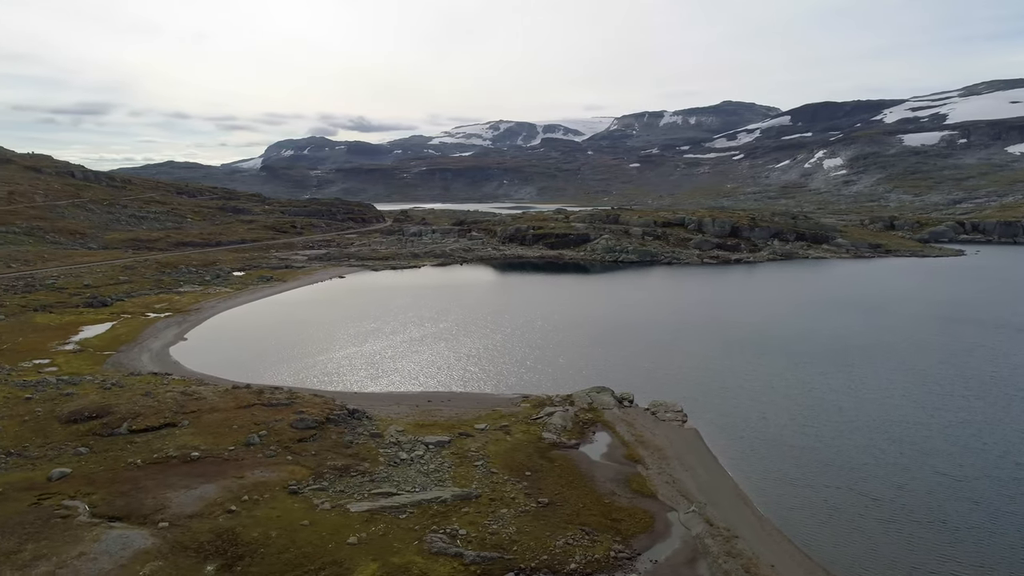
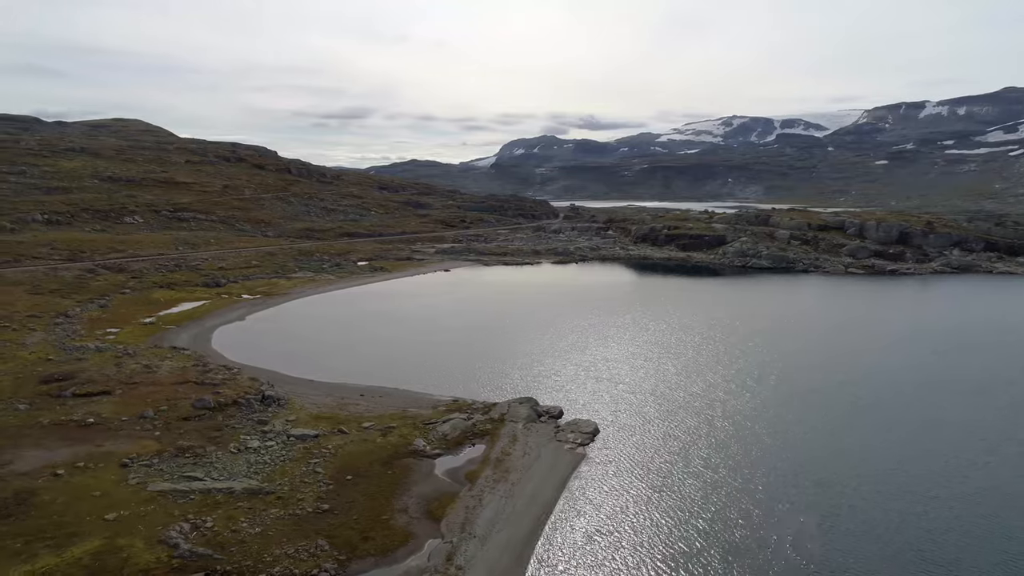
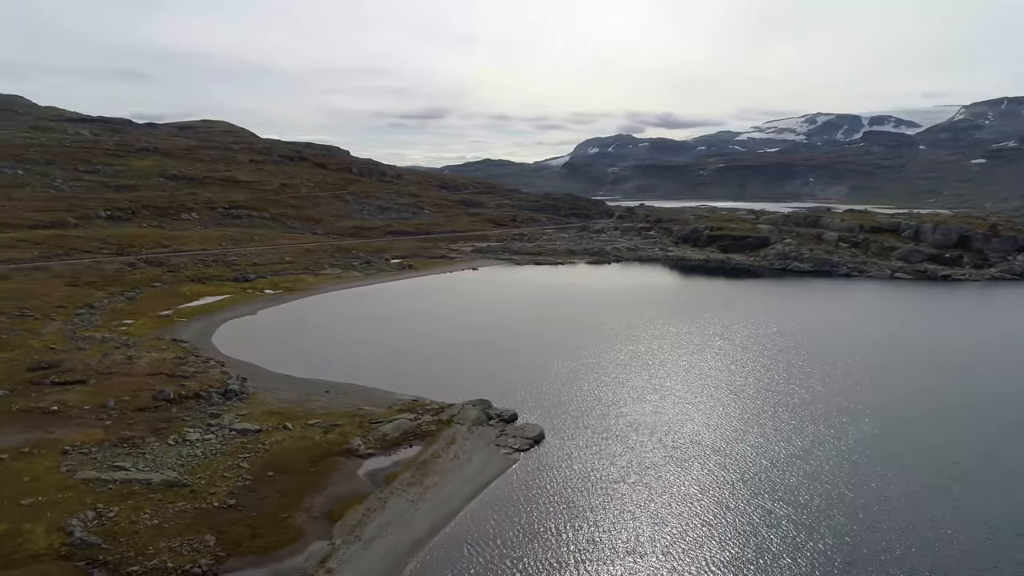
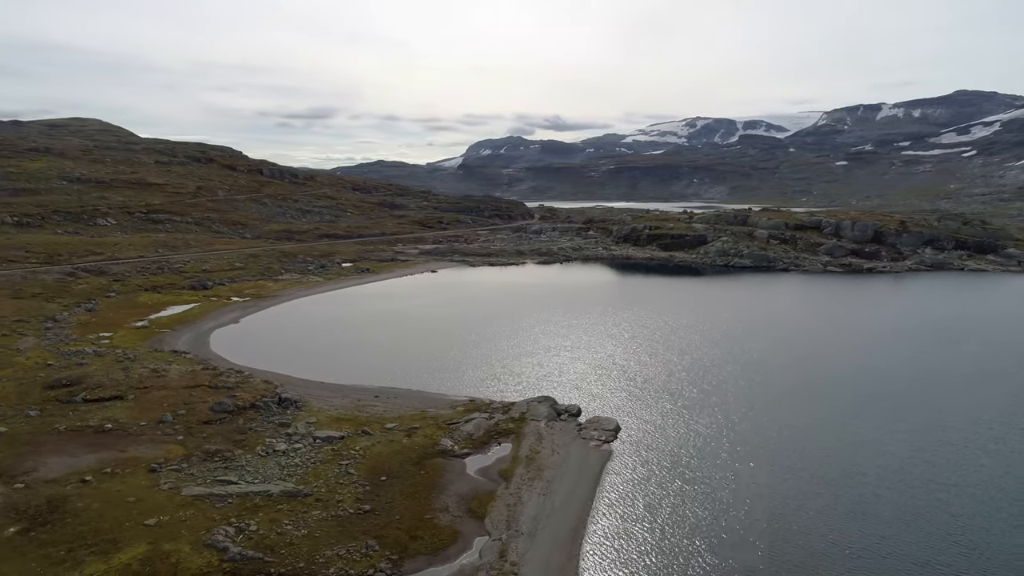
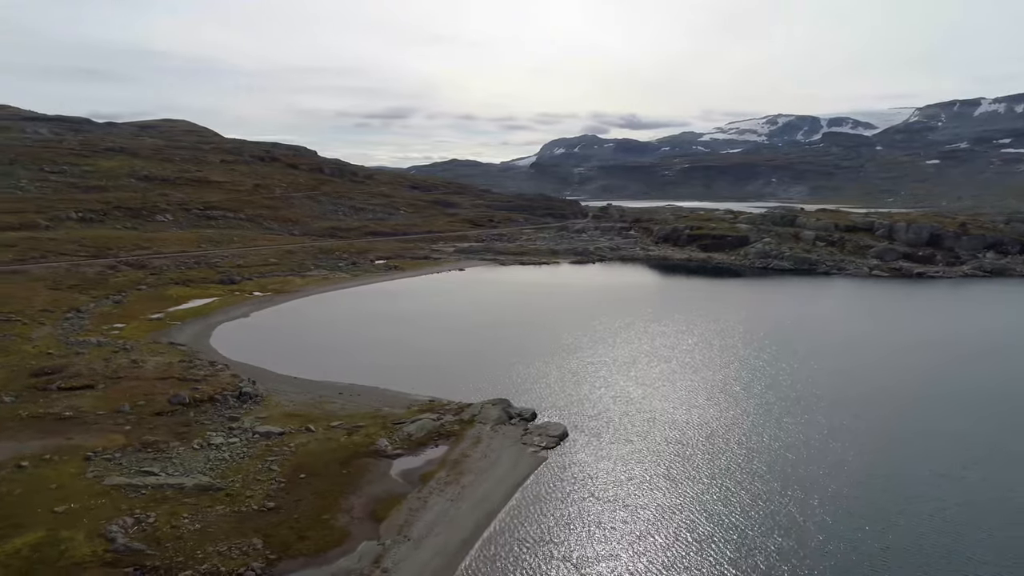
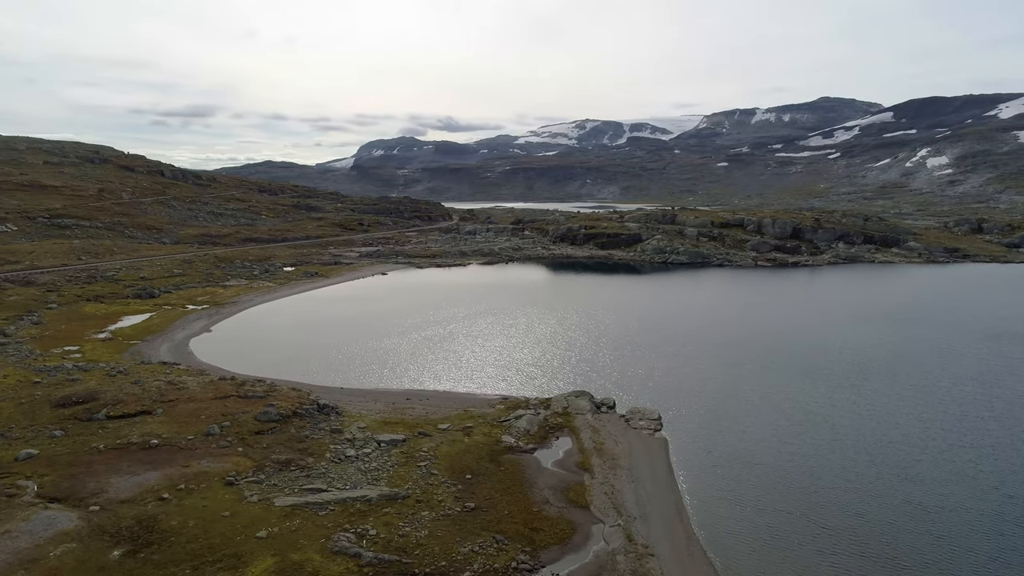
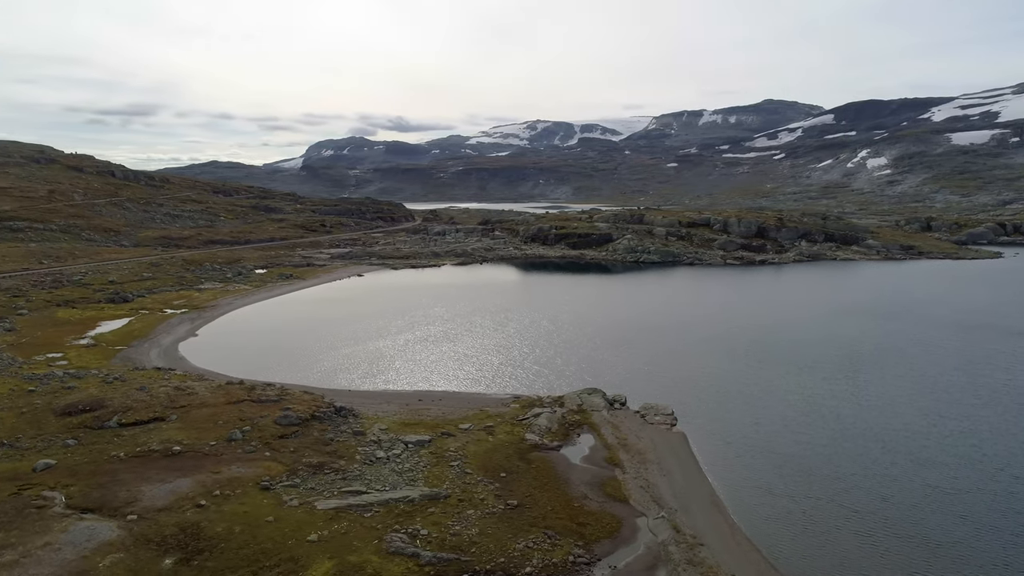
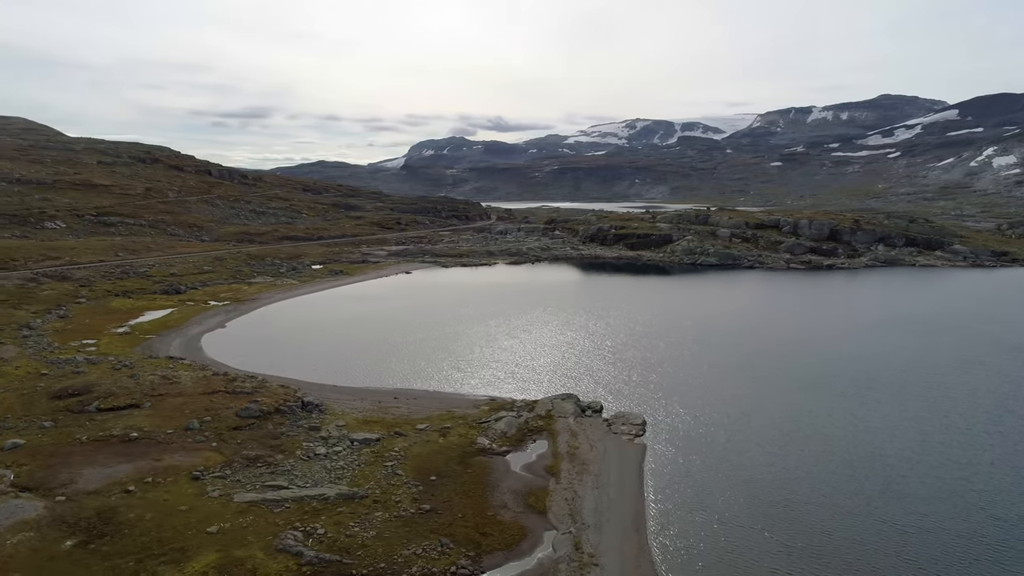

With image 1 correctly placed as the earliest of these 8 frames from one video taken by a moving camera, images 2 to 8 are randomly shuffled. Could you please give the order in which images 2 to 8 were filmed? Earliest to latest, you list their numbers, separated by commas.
7, 6, 8, 4, 2, 5, 3
